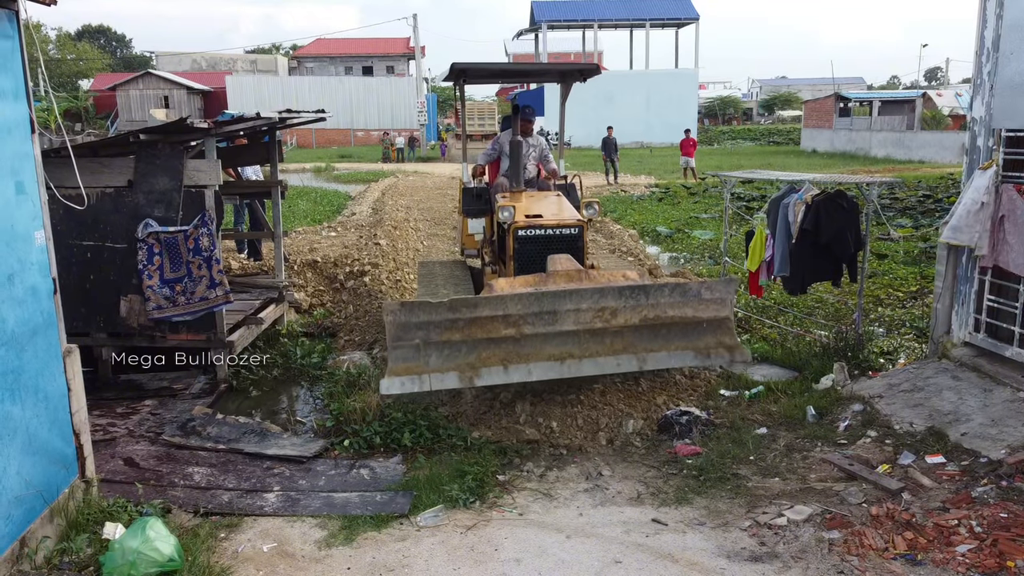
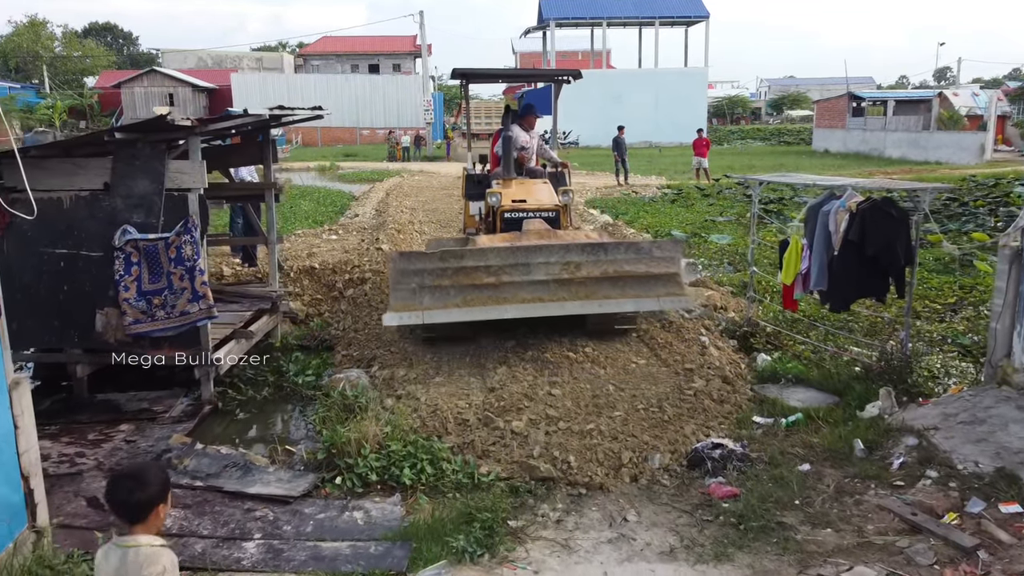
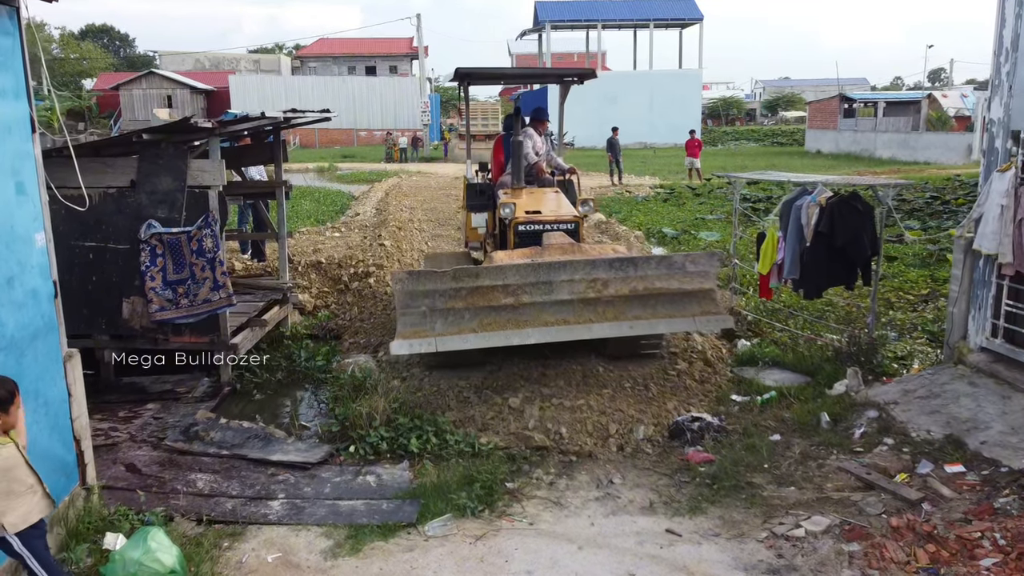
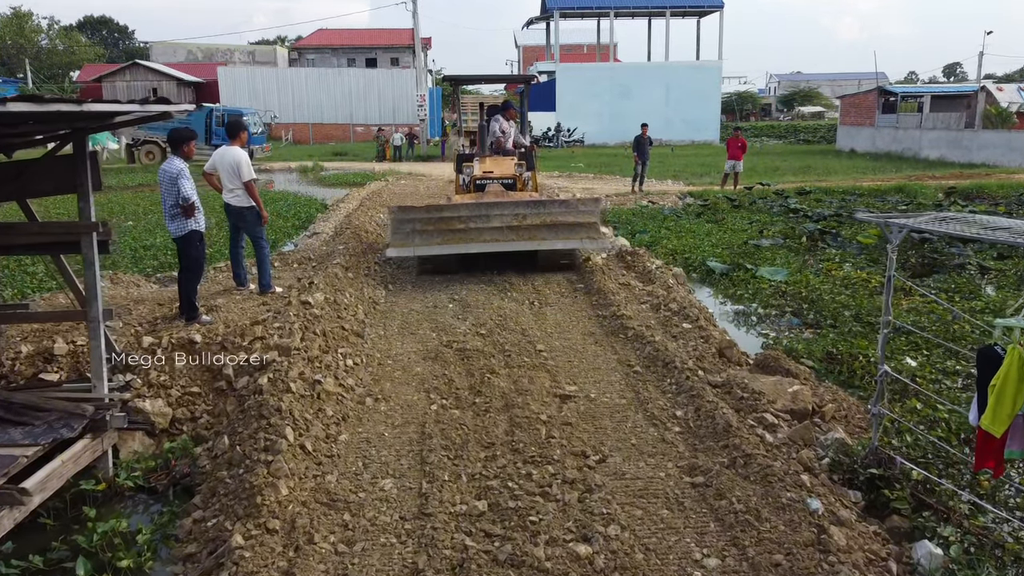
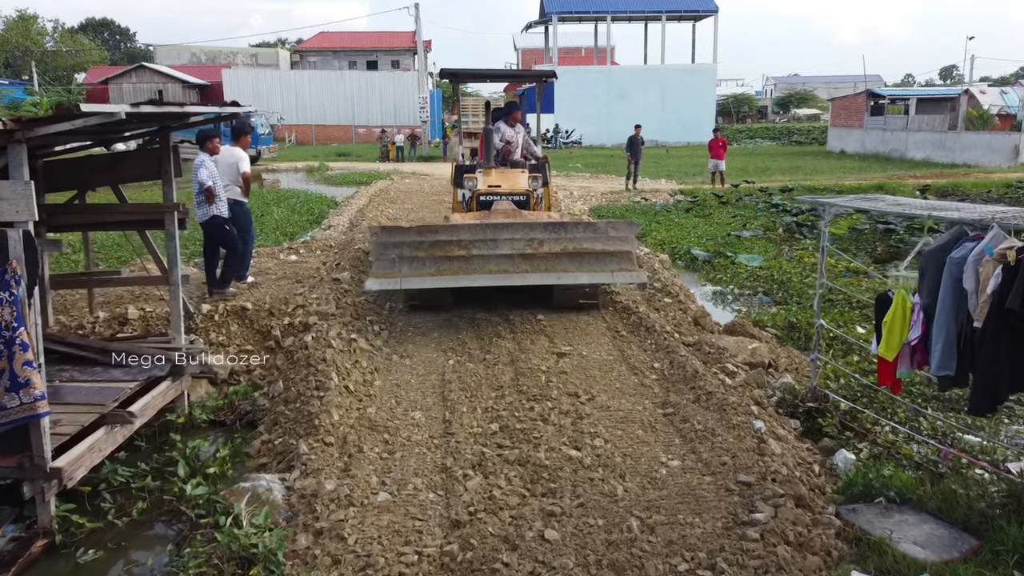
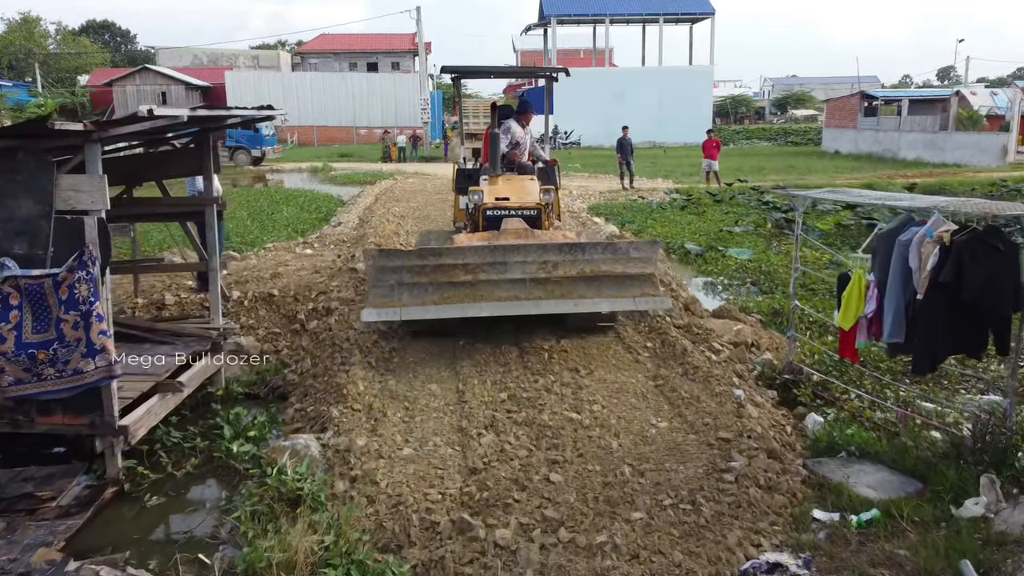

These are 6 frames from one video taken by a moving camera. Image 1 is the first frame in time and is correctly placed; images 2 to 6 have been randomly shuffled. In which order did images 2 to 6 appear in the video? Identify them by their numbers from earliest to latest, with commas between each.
3, 2, 6, 5, 4
